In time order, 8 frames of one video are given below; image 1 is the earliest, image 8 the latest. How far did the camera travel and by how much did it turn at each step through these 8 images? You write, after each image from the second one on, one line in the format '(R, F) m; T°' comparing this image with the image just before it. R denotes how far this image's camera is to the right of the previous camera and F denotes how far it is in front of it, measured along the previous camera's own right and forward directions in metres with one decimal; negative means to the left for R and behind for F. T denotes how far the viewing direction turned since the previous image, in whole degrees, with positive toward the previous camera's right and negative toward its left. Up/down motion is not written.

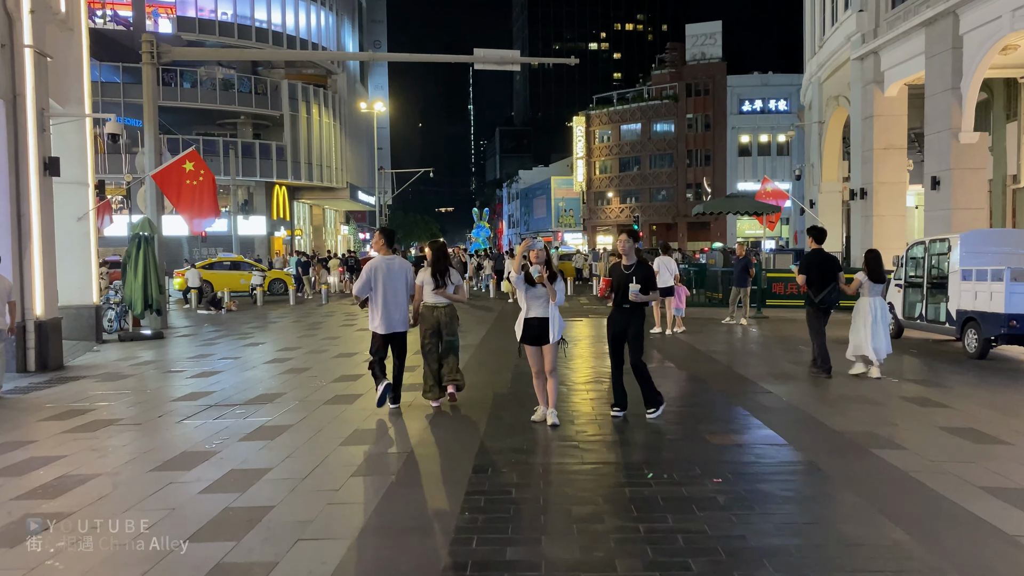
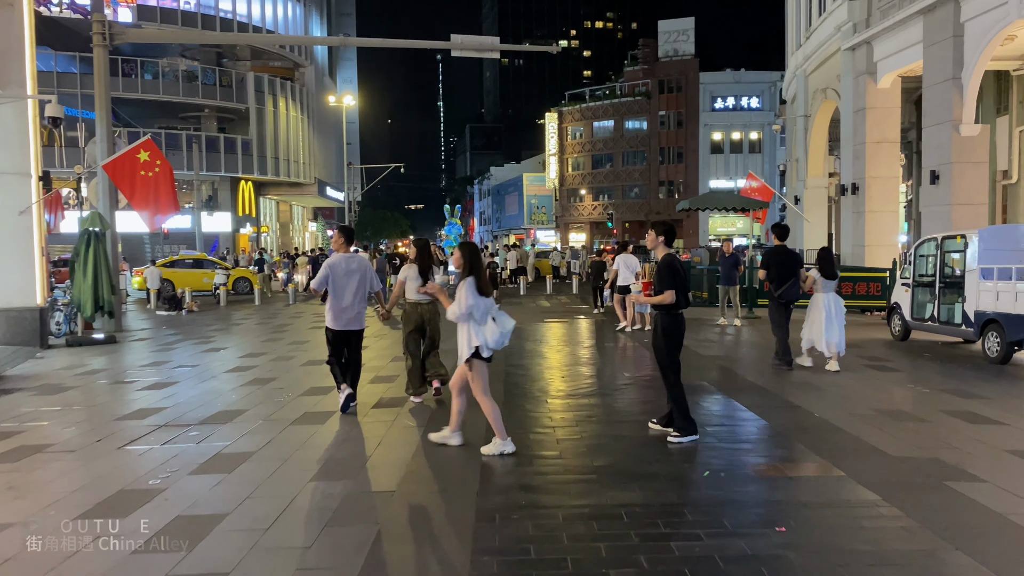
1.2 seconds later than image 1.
(-0.2, +1.0) m; +2°
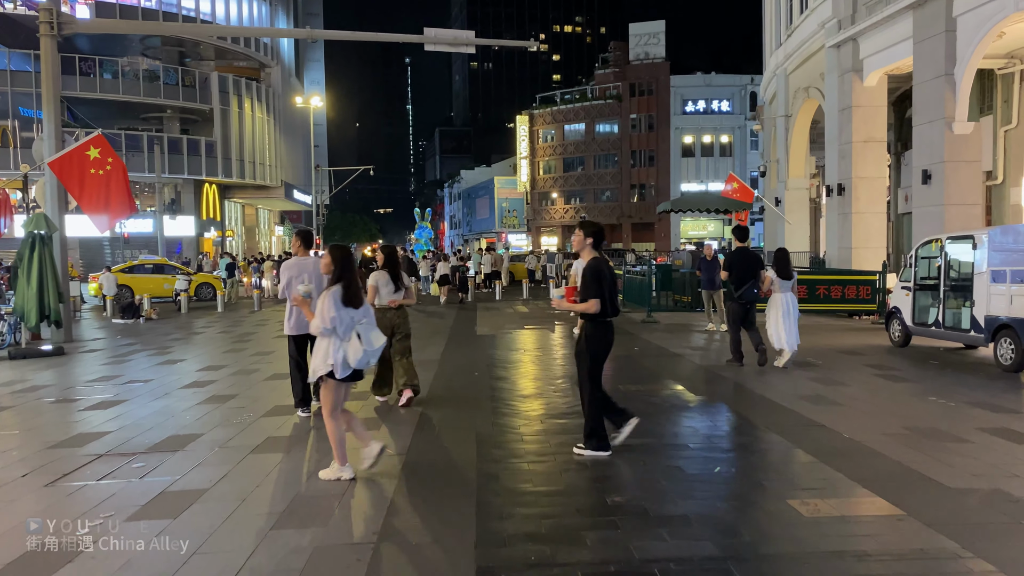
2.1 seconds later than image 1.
(-0.2, +0.8) m; +2°
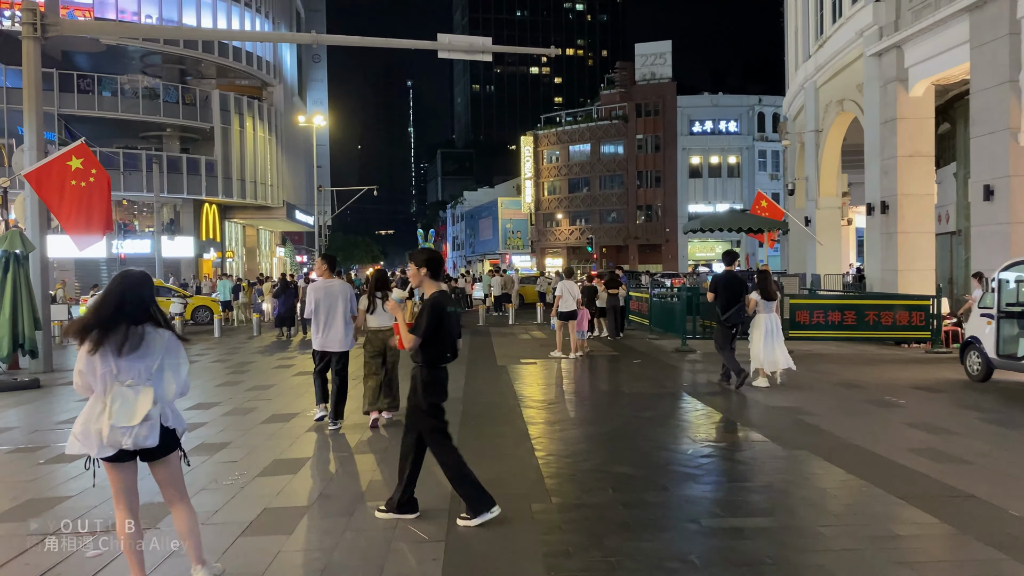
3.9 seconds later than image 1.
(-0.4, +1.3) m; 0°
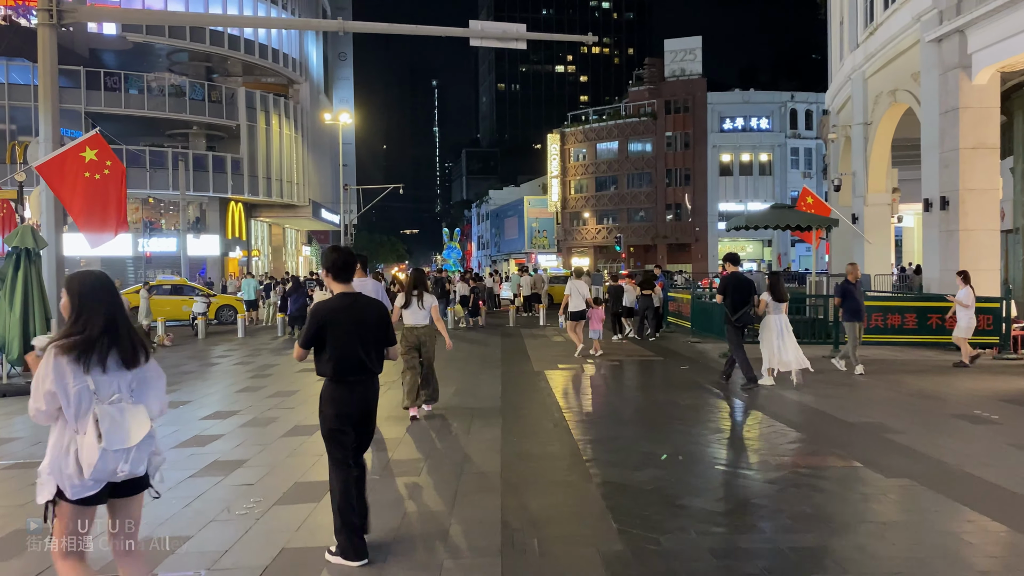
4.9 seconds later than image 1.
(-0.2, +0.8) m; -2°
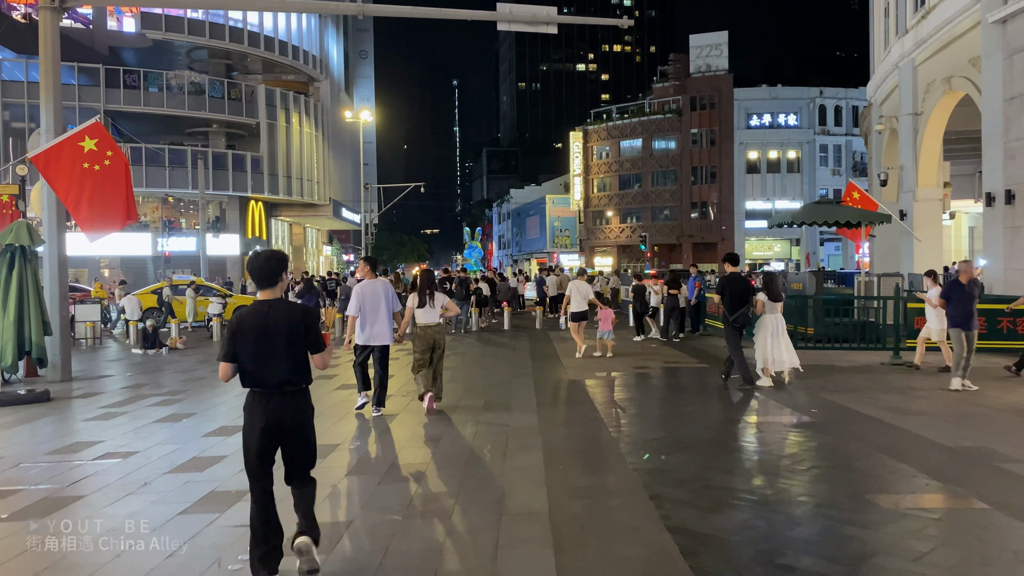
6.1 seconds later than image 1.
(-0.2, +1.0) m; -1°
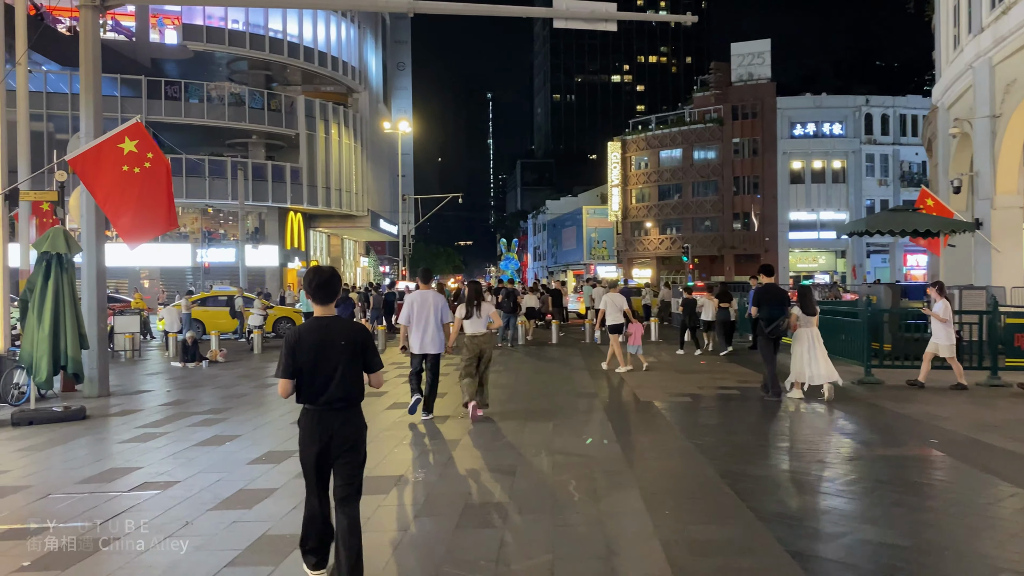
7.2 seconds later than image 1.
(-0.4, +0.8) m; -2°
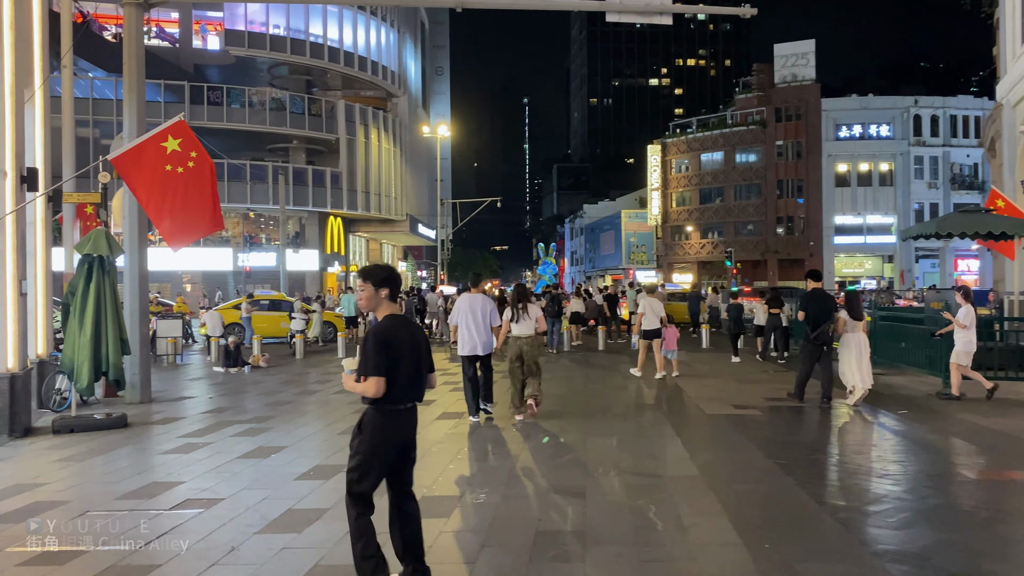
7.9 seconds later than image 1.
(-0.2, +0.5) m; -3°
